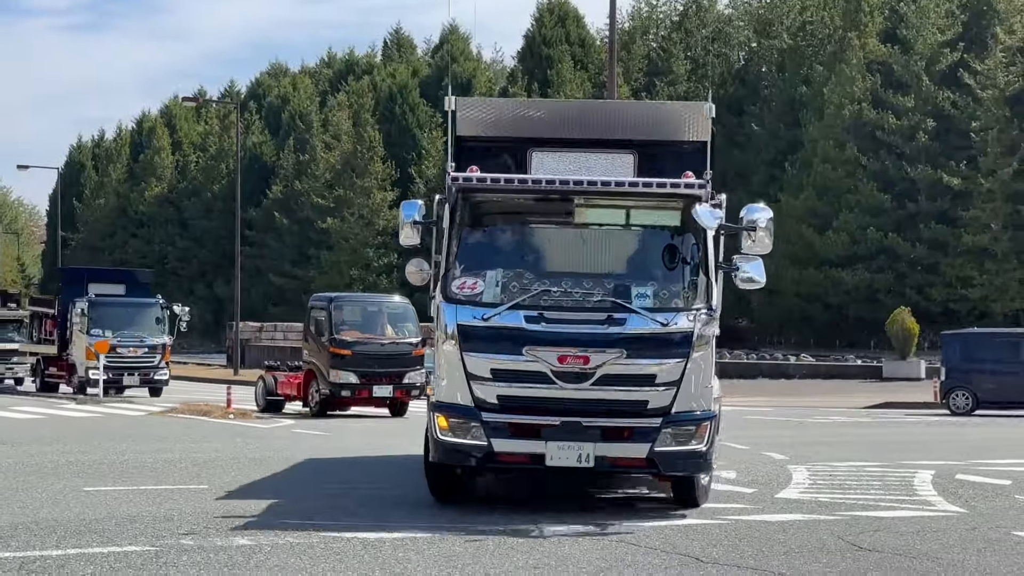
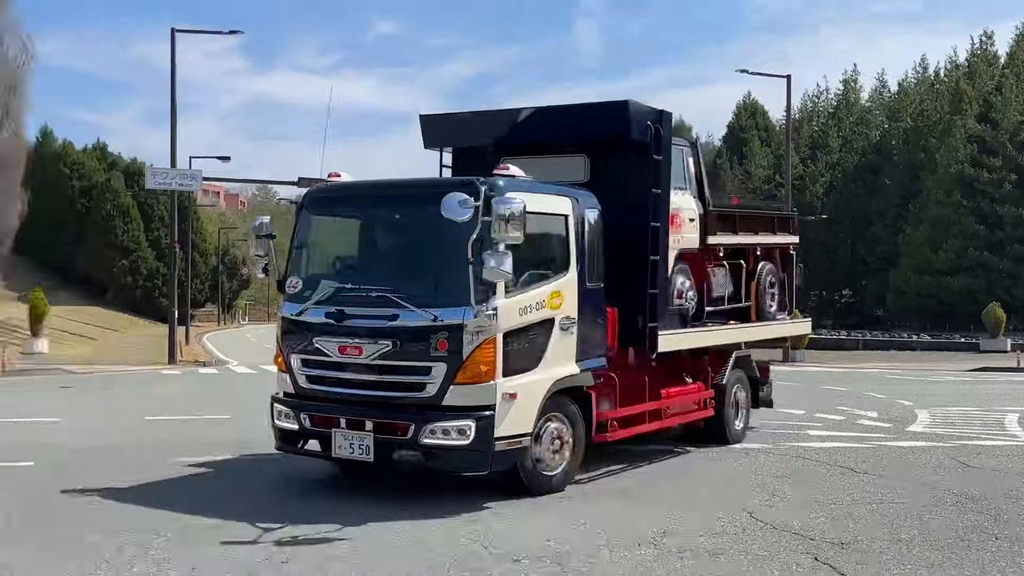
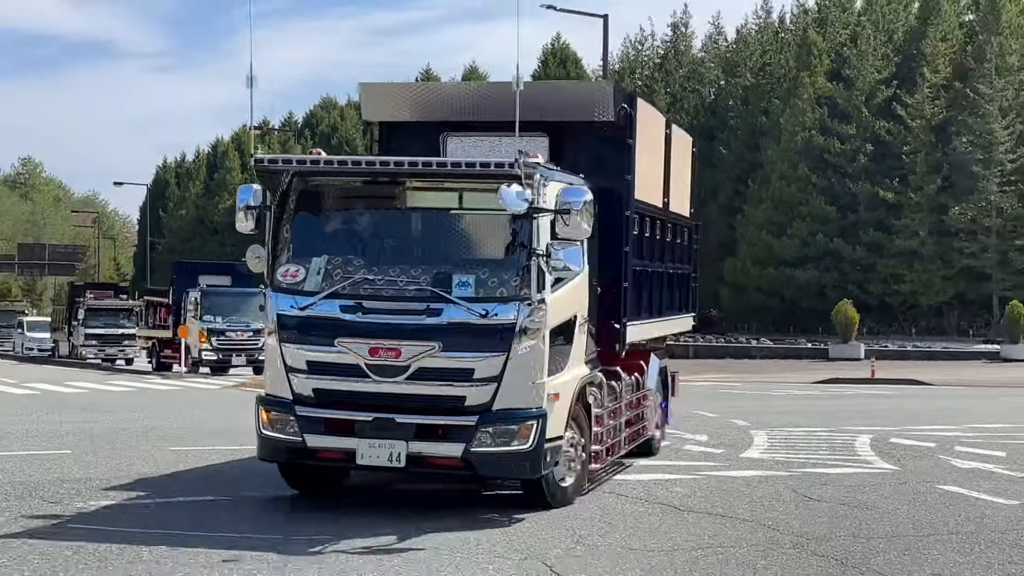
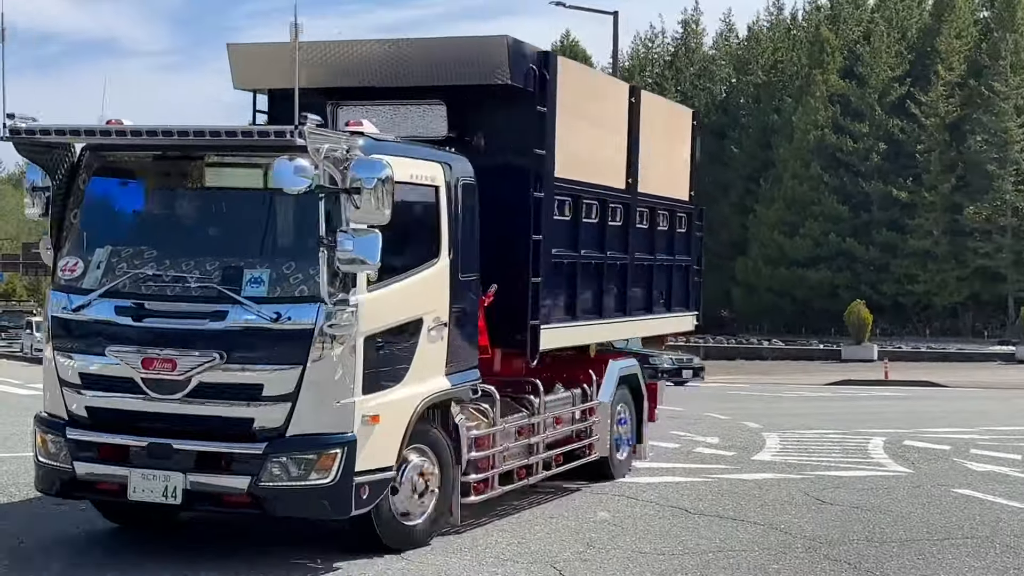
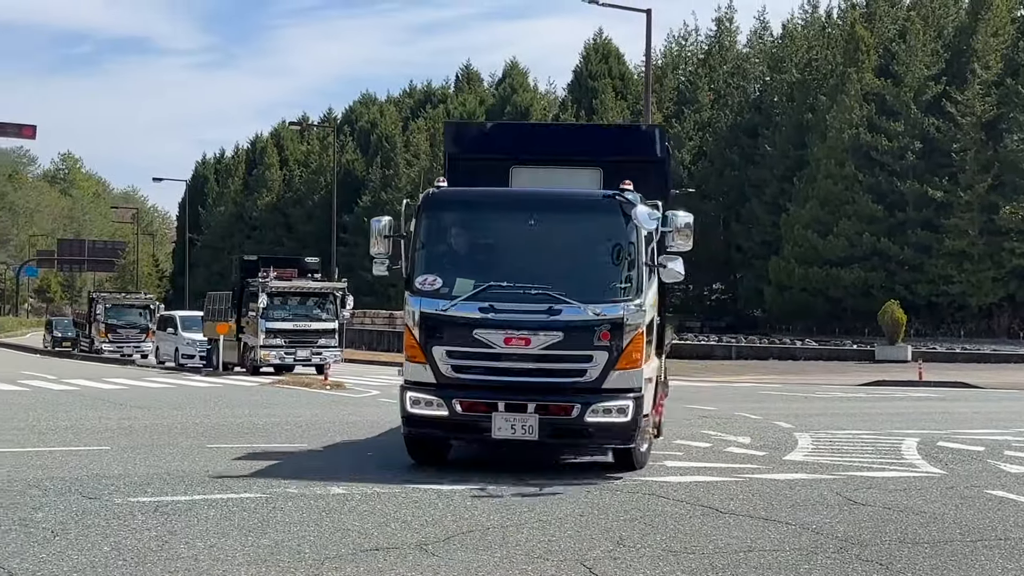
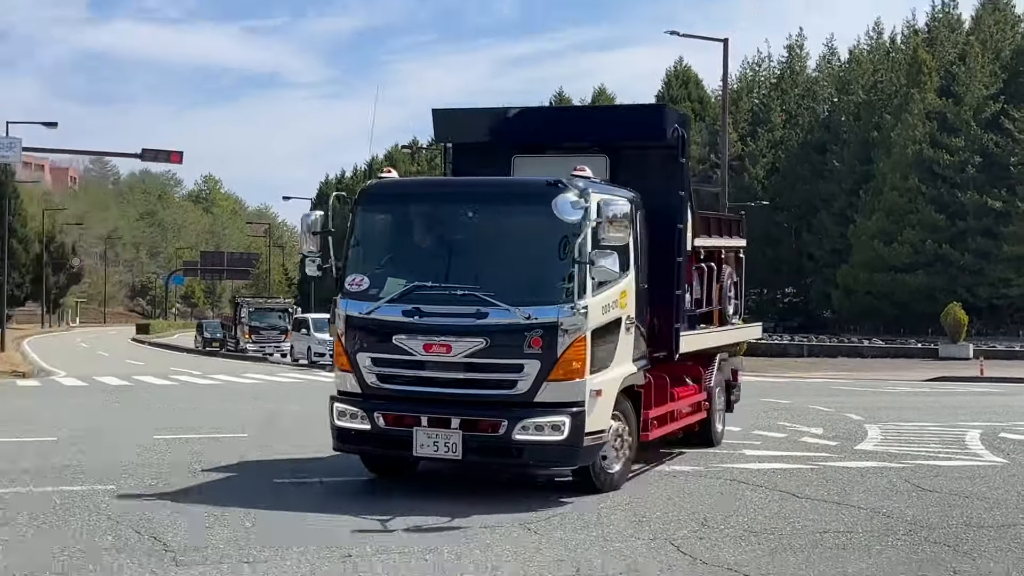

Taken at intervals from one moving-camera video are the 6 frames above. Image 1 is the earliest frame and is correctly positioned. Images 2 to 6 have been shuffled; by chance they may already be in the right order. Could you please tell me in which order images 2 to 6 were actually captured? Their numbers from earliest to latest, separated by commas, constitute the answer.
3, 4, 5, 6, 2
